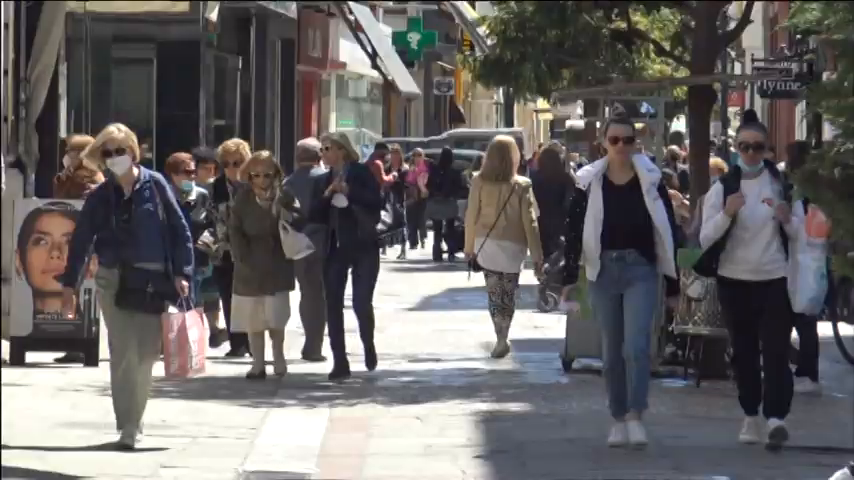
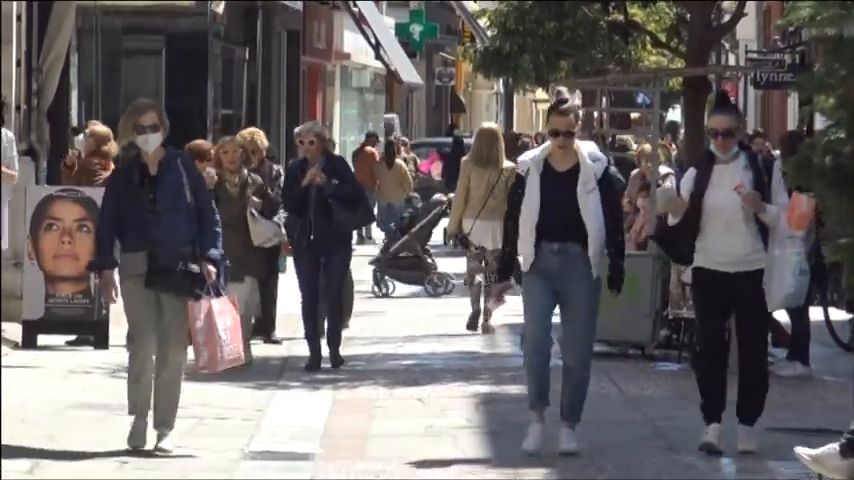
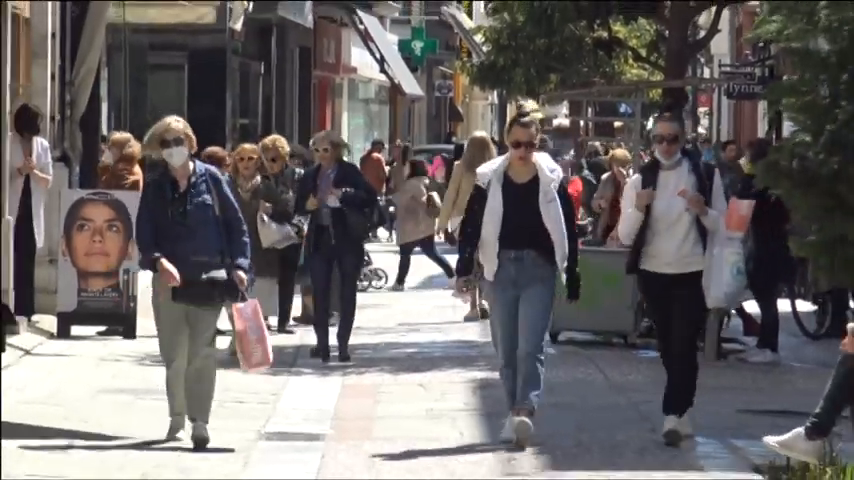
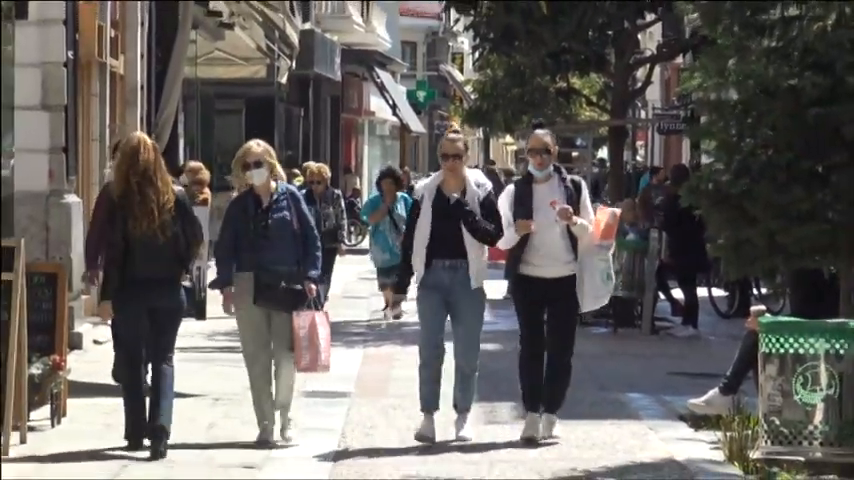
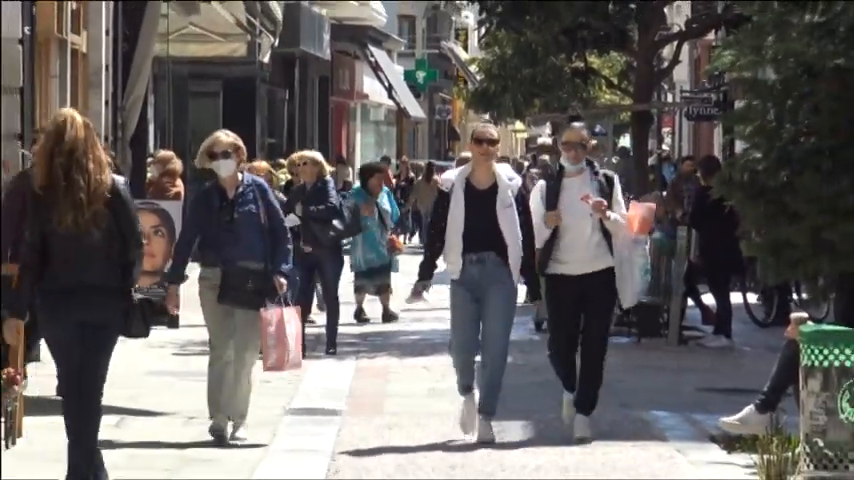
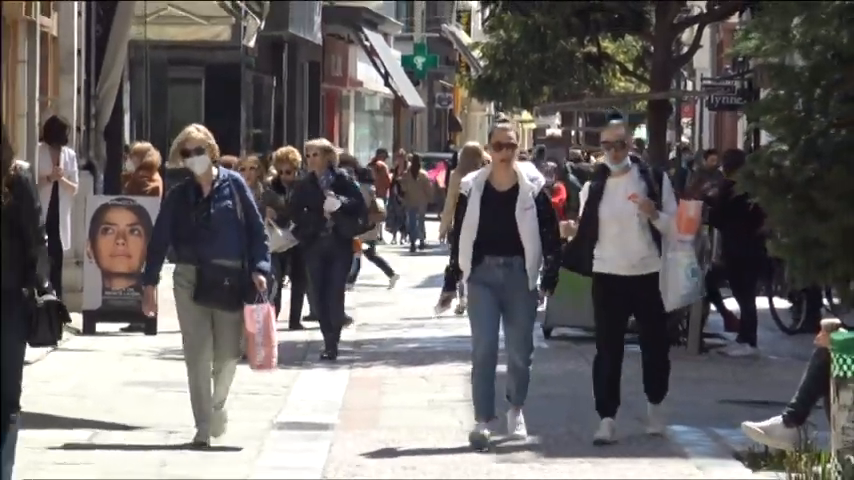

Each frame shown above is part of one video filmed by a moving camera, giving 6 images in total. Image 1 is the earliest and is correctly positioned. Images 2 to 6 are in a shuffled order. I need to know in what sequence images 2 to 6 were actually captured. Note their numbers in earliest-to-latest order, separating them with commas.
2, 3, 6, 5, 4
